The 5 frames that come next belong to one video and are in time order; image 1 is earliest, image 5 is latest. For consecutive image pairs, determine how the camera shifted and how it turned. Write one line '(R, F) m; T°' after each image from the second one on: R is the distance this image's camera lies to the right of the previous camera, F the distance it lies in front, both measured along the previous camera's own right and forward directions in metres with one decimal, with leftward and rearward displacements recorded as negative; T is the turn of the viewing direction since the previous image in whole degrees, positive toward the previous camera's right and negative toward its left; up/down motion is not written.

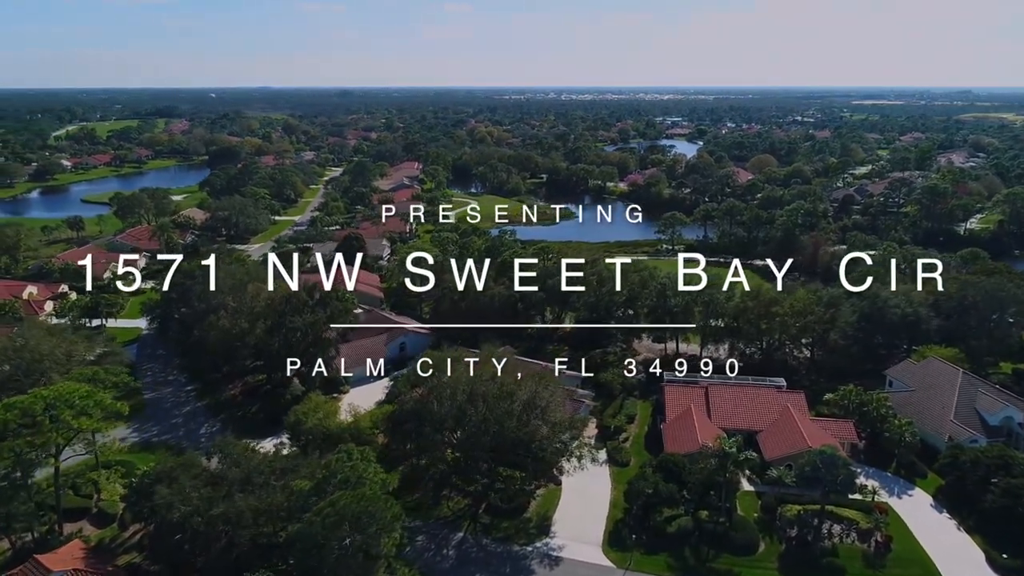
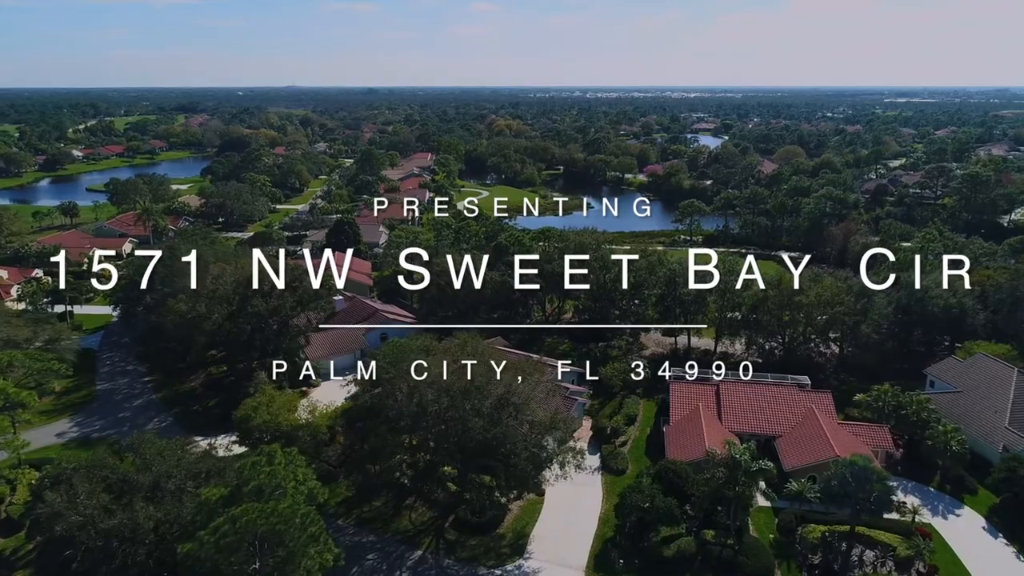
(+2.2, +5.2) m; -2°
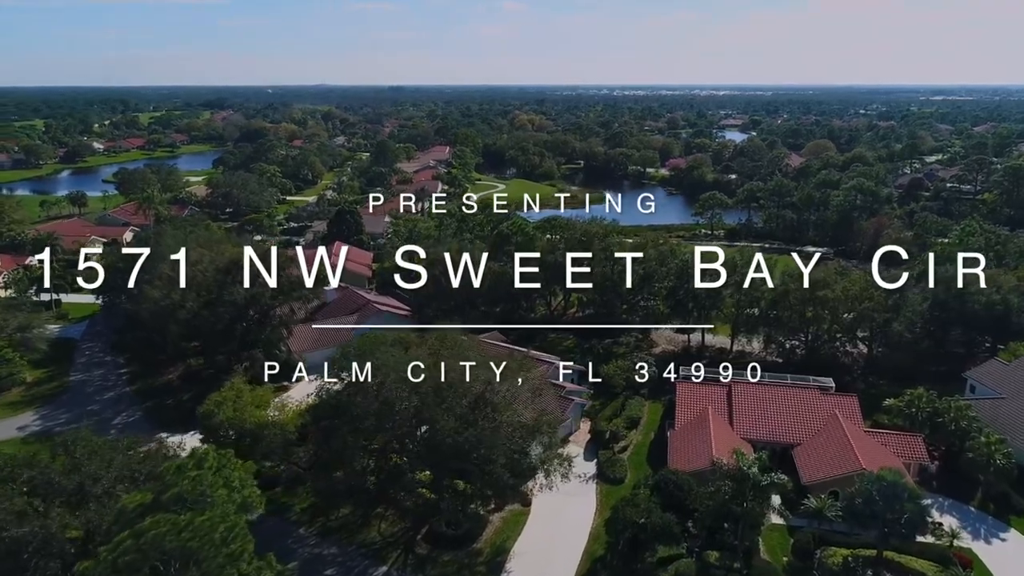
(+1.7, +3.3) m; -2°
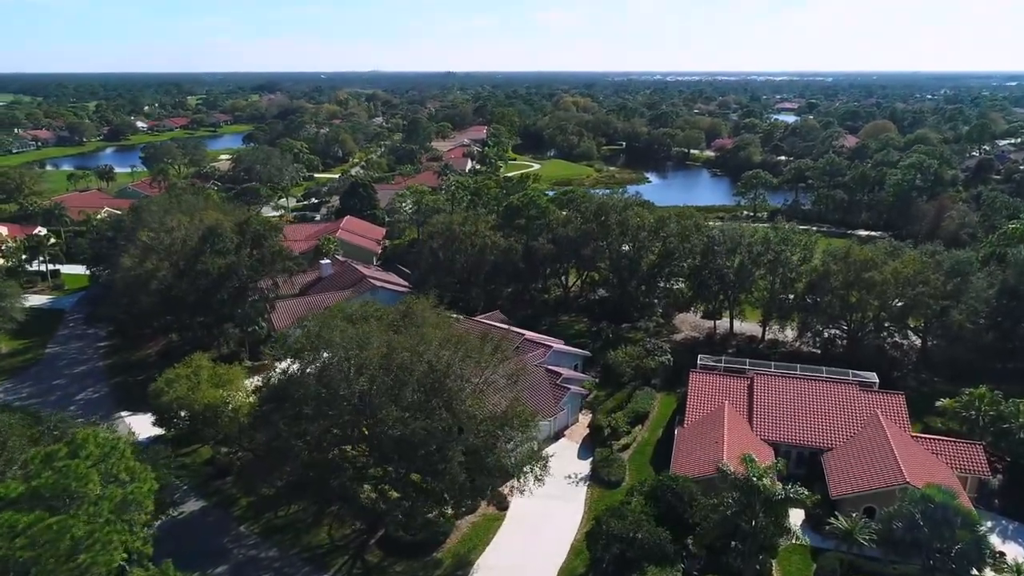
(+2.4, +4.1) m; -4°
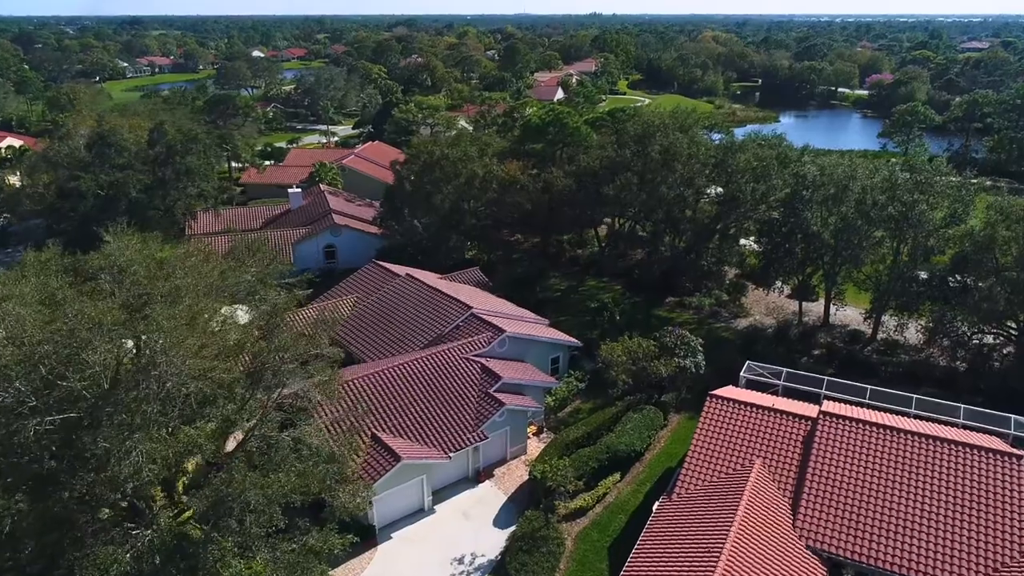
(+5.8, +12.0) m; -11°
